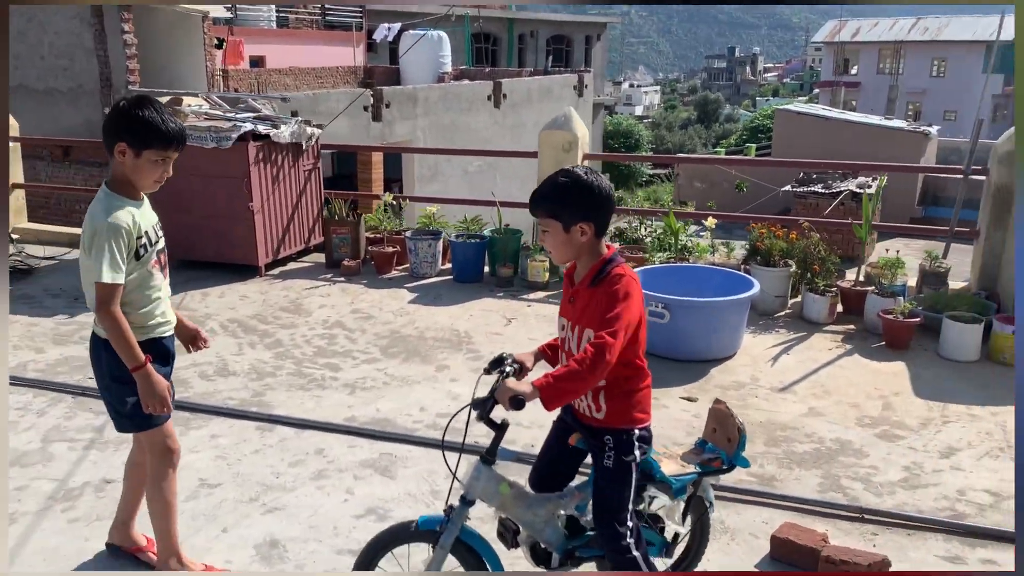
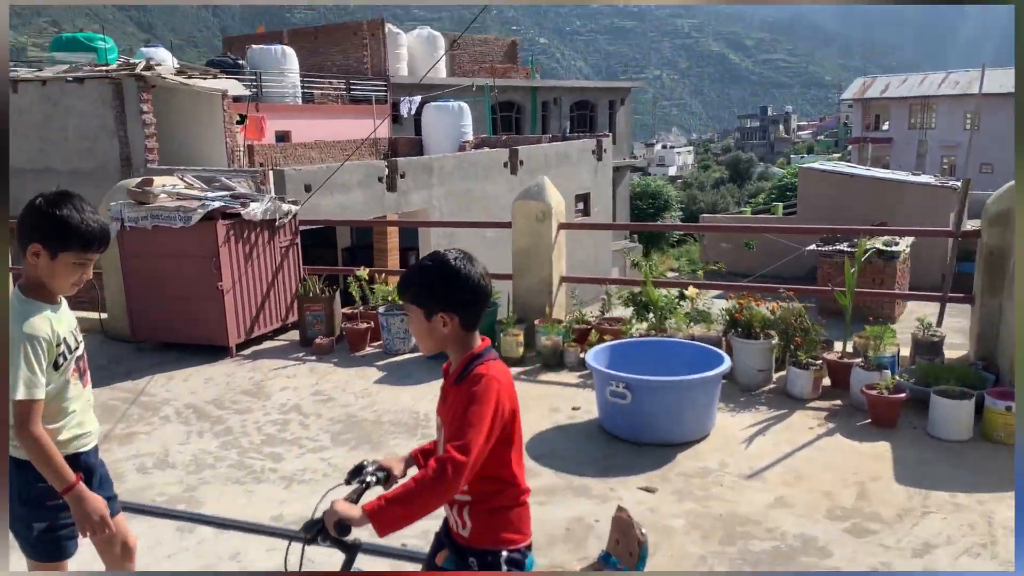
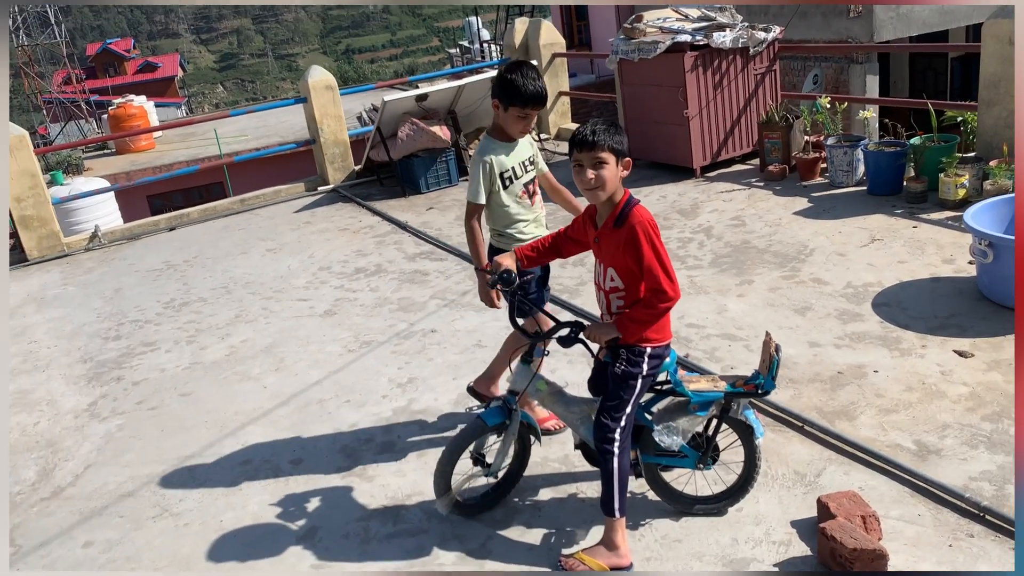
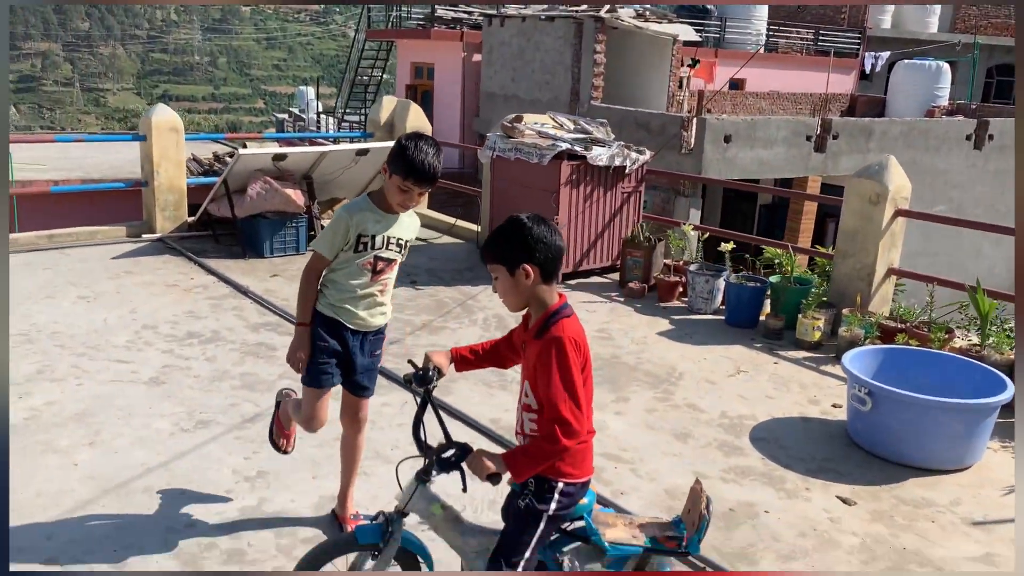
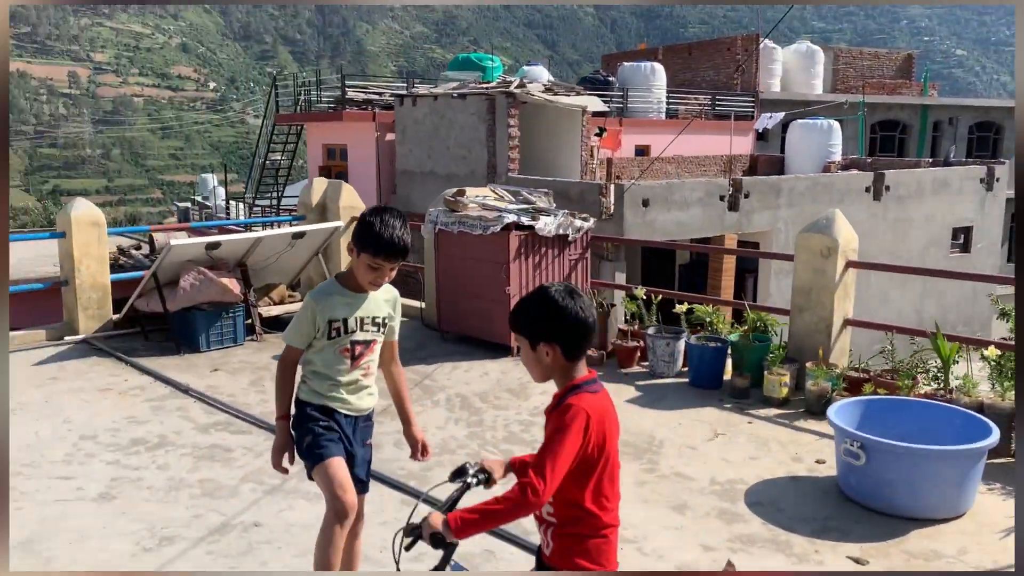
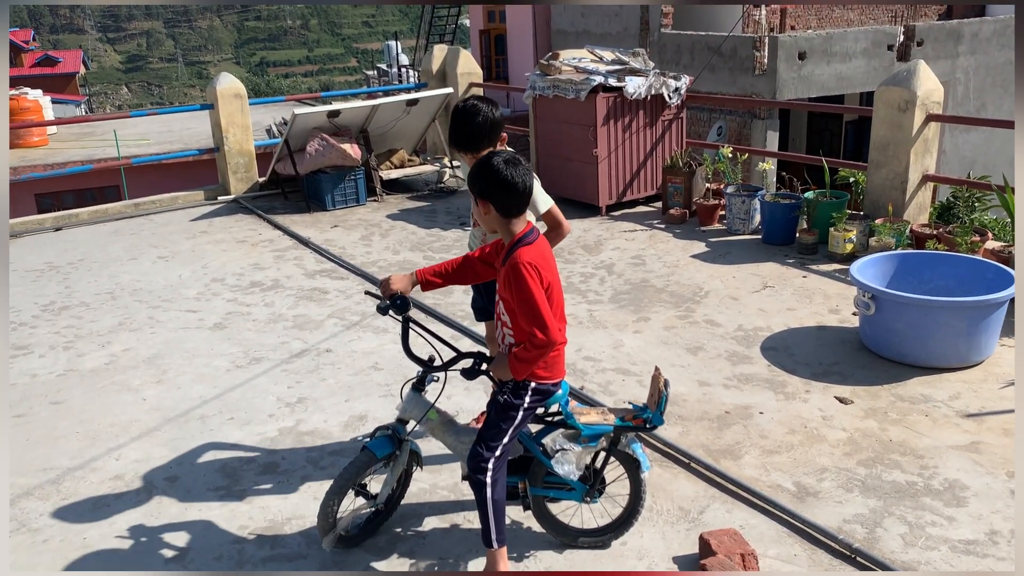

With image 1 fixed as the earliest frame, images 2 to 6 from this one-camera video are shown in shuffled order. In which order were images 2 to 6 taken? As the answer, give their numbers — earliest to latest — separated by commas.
2, 5, 4, 3, 6
